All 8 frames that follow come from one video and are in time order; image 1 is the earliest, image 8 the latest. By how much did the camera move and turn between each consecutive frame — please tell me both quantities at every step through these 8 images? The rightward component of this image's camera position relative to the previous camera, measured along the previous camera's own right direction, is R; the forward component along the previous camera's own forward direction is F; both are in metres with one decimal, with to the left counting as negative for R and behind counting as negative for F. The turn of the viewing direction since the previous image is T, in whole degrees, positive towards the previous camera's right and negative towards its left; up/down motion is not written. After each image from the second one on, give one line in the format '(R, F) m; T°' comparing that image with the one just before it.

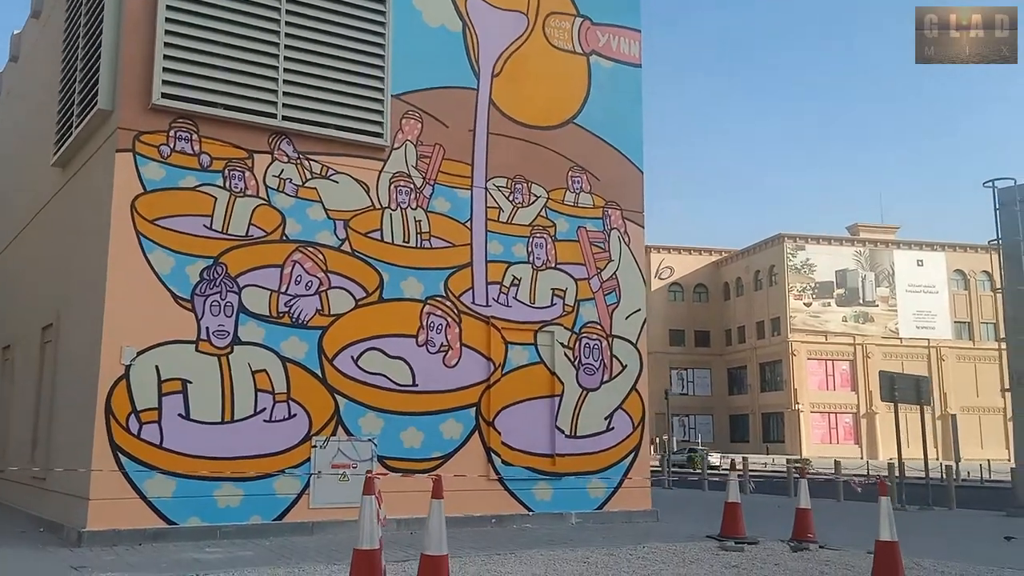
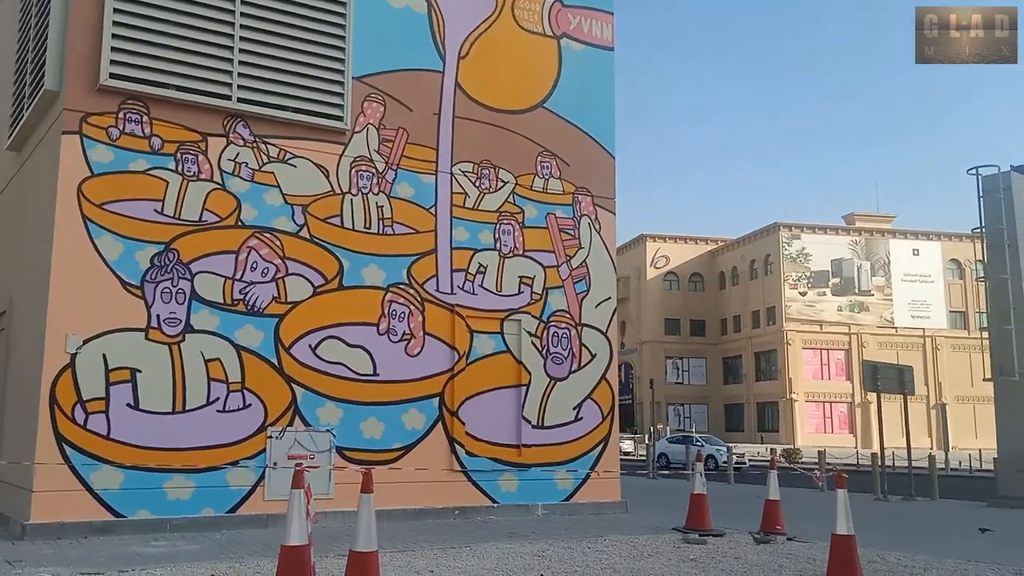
(+0.4, +0.3) m; 0°
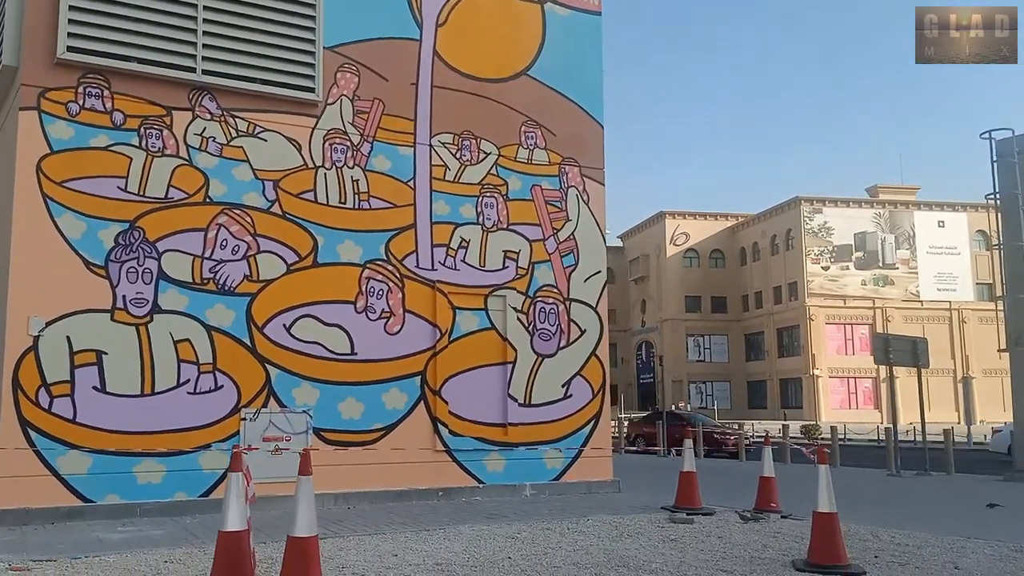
(+0.5, +0.4) m; -1°
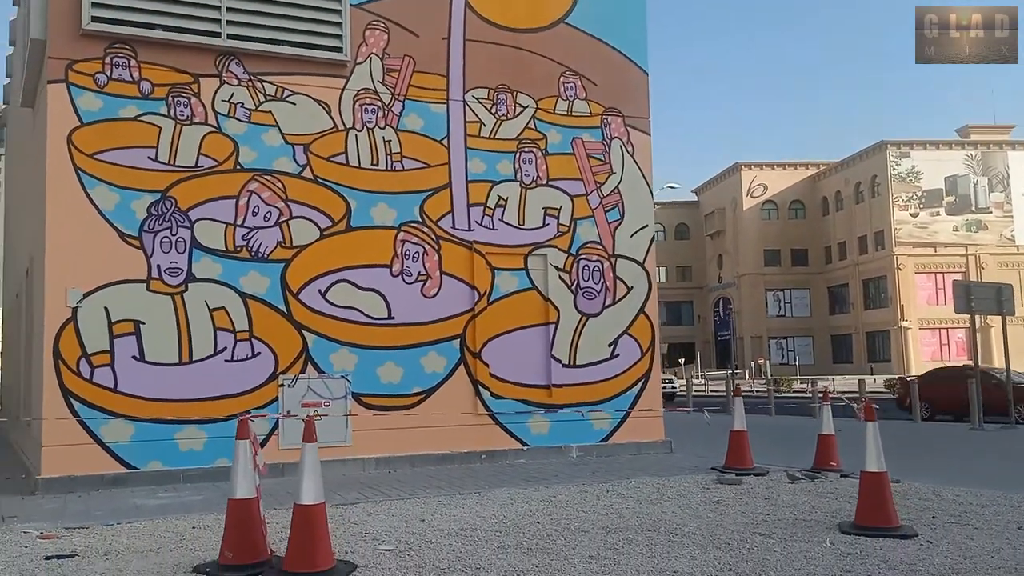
(+0.5, +0.3) m; -5°
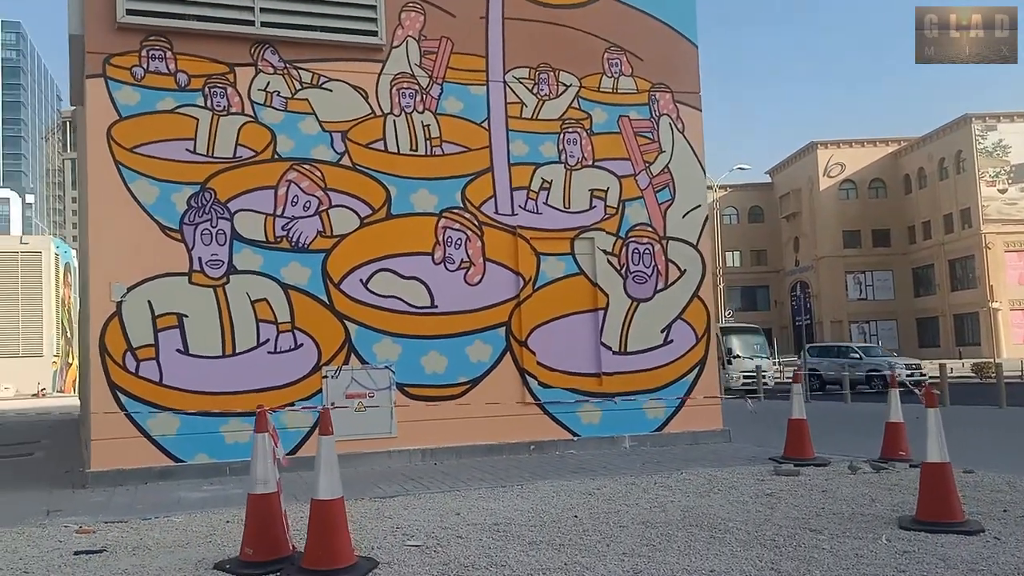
(+0.3, +0.3) m; -5°
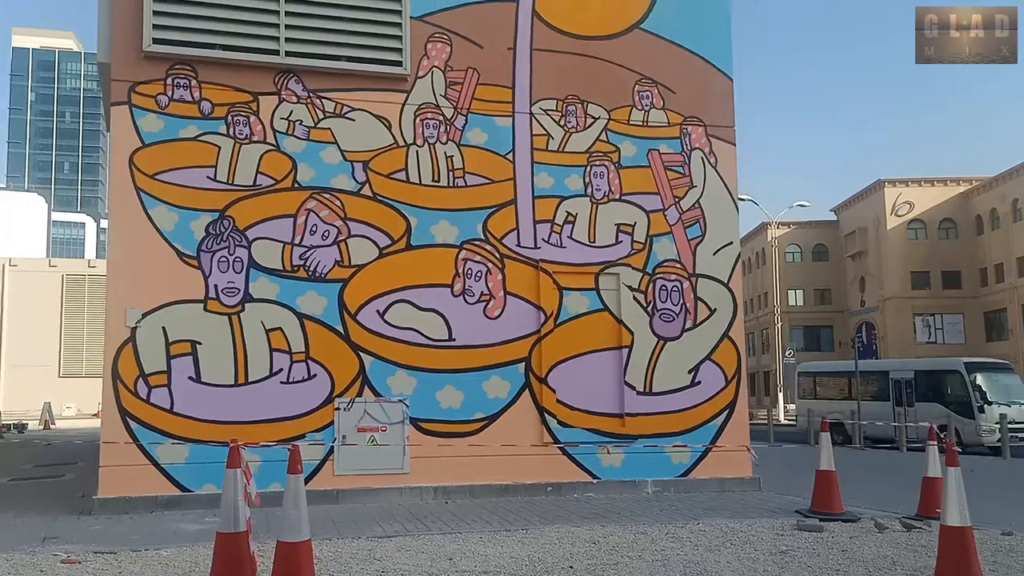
(+0.5, +0.3) m; -4°
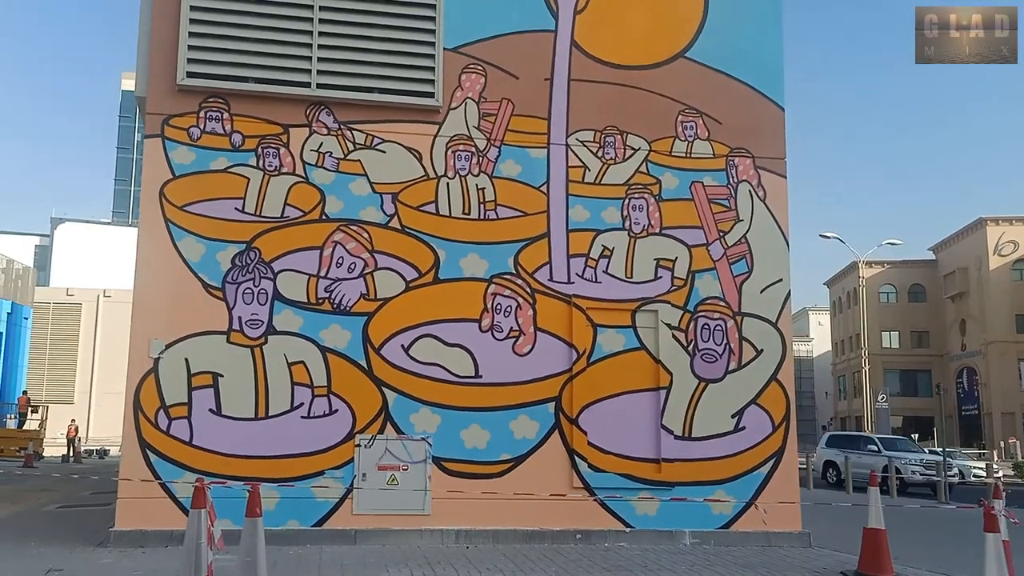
(+0.6, +0.4) m; -6°
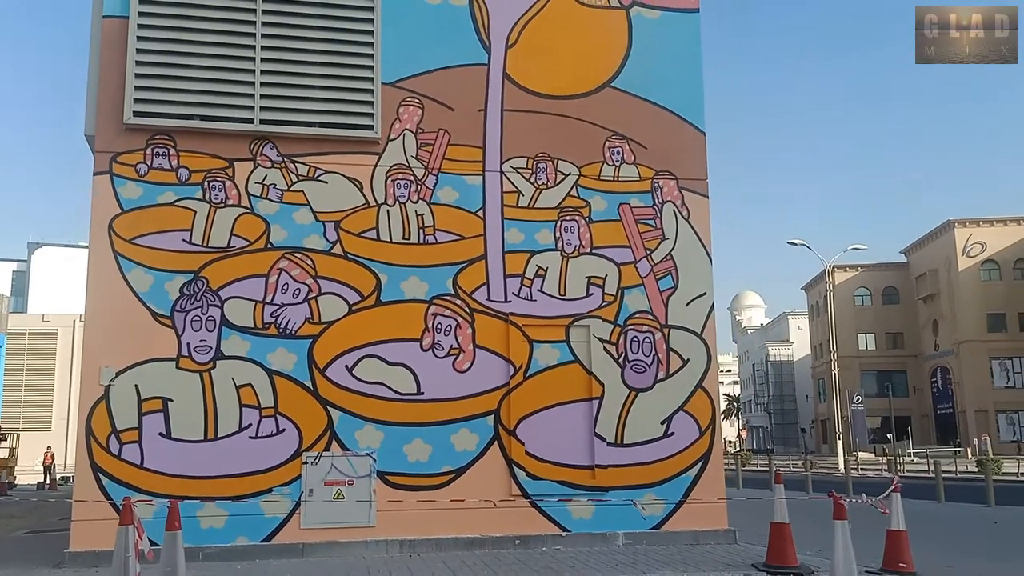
(+0.5, -0.6) m; +1°
